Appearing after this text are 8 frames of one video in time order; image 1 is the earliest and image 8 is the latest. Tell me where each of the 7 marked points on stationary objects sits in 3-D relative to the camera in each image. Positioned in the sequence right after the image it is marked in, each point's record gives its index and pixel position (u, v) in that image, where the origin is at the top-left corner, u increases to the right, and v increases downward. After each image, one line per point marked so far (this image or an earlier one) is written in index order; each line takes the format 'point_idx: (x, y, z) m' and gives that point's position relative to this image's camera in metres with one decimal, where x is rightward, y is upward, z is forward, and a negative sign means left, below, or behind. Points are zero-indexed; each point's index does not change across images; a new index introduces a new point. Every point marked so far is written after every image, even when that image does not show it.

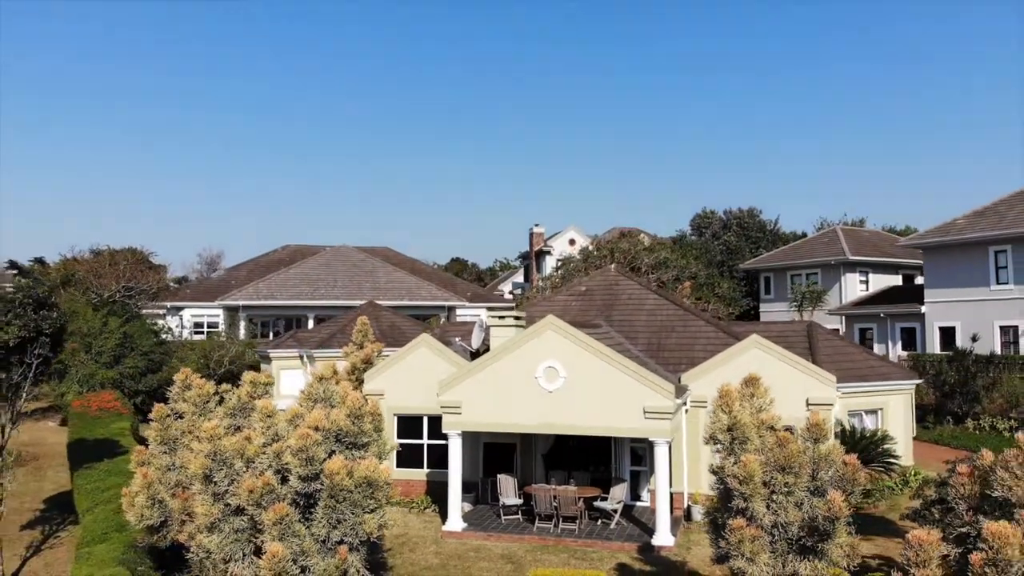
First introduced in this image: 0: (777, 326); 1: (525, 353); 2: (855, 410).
0: (+5.2, -0.8, +15.8) m
1: (+0.2, -1.0, +12.0) m
2: (+6.1, -2.1, +14.3) m
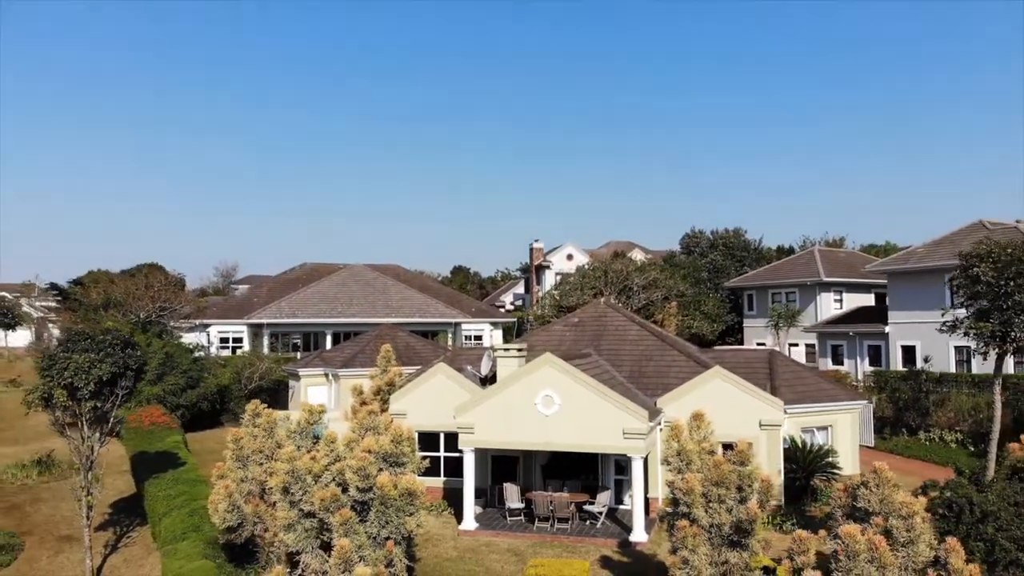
0: (+5.3, -1.6, +18.3) m
1: (+0.3, -1.7, +14.5) m
2: (+6.2, -2.8, +16.8) m
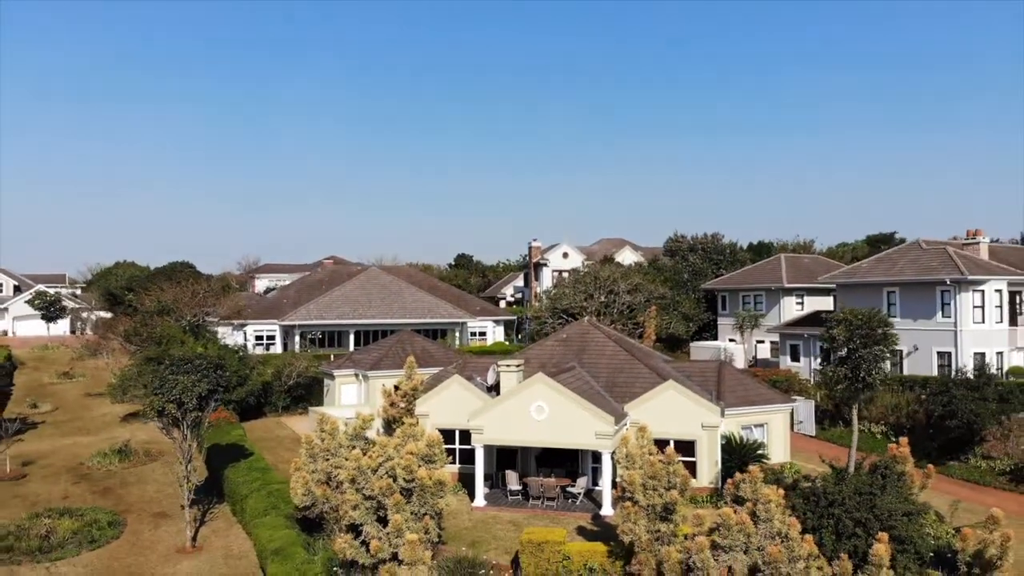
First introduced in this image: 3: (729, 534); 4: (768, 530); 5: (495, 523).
0: (+5.3, -2.2, +22.8) m
1: (+0.3, -2.5, +18.9) m
2: (+6.2, -3.5, +21.3) m
3: (+3.3, -3.8, +12.6) m
4: (+3.9, -3.7, +12.6) m
5: (-0.4, -5.2, +18.0) m
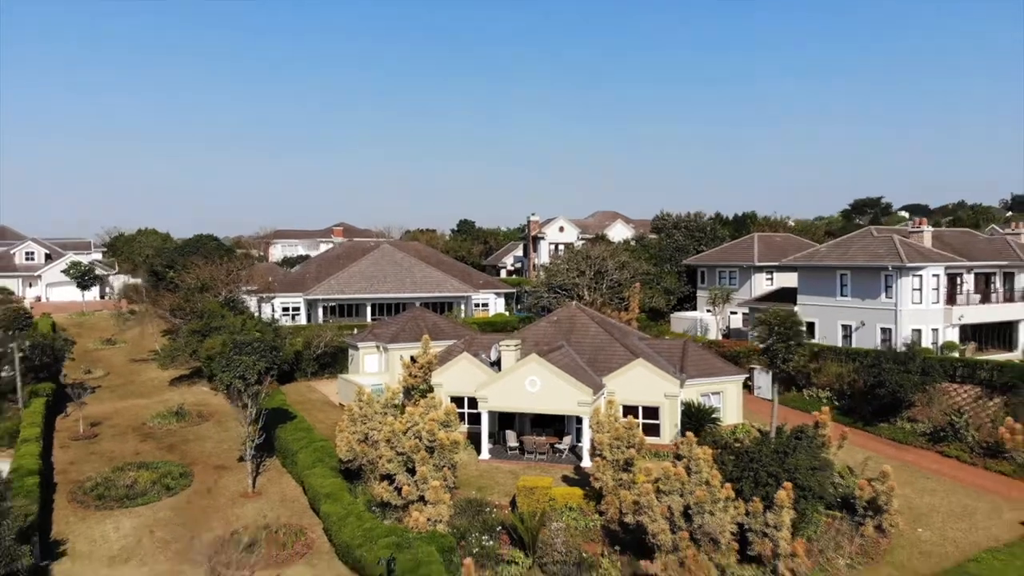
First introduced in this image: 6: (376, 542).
0: (+5.2, -1.9, +27.2) m
1: (+0.3, -2.4, +23.4) m
2: (+6.2, -3.3, +25.8) m
3: (+3.3, -4.1, +17.1) m
4: (+3.9, -4.0, +17.1) m
5: (-0.4, -5.2, +22.6) m
6: (-3.0, -5.7, +18.3) m
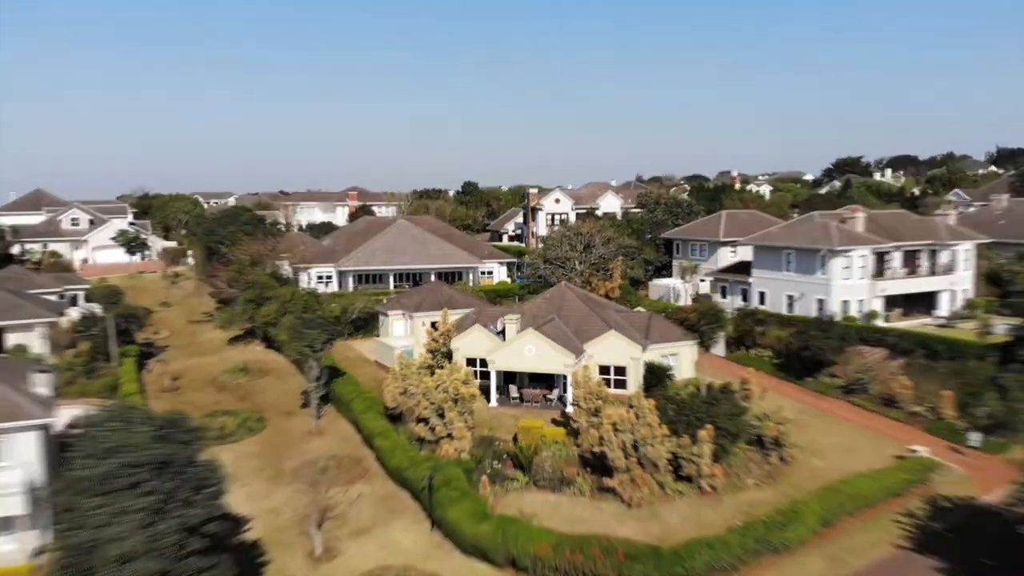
0: (+5.3, -1.2, +34.4) m
1: (+0.4, -2.0, +30.6) m
2: (+6.2, -2.7, +33.0) m
3: (+3.4, -4.1, +24.5) m
4: (+3.9, -4.0, +24.4) m
5: (-0.3, -4.8, +30.0) m
6: (-3.0, -5.6, +25.8) m
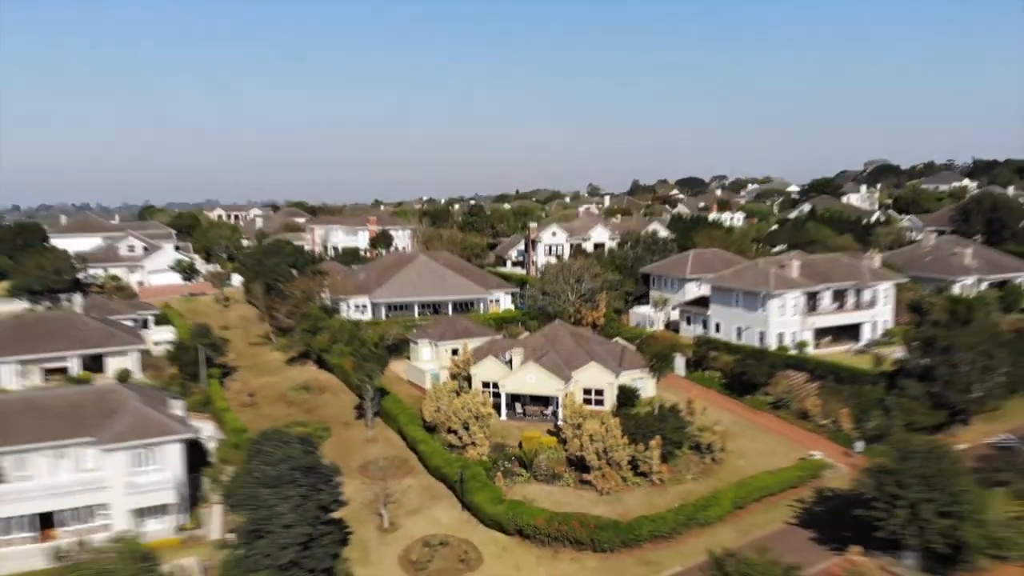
0: (+5.6, -3.4, +44.6) m
1: (+0.6, -4.2, +40.9) m
2: (+6.5, -4.9, +43.3) m
3: (+3.6, -6.4, +34.8) m
4: (+4.2, -6.3, +34.7) m
5: (-0.1, -7.0, +40.3) m
6: (-2.7, -7.9, +36.1) m
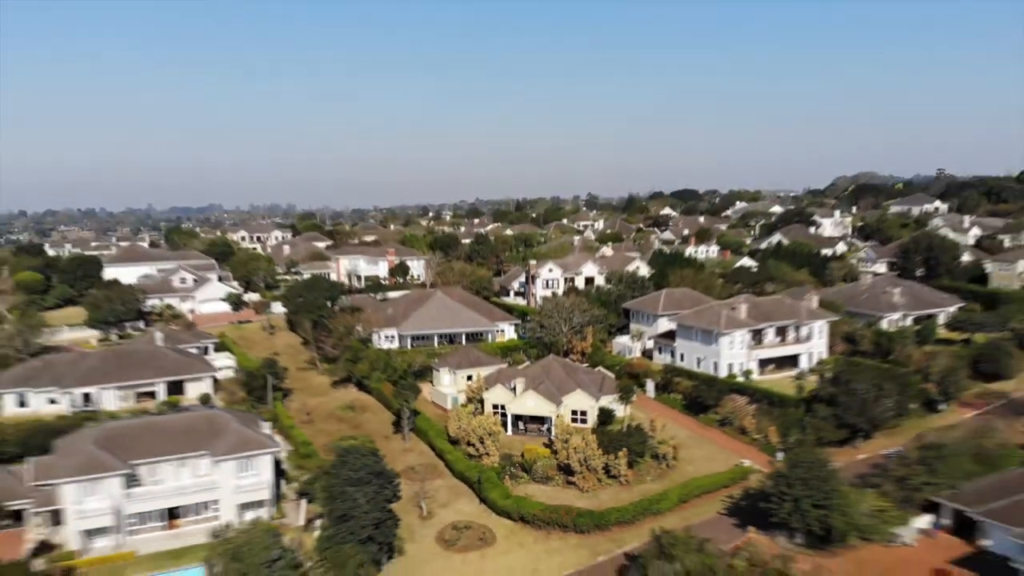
0: (+5.9, -6.4, +56.9) m
1: (+0.9, -7.2, +53.2) m
2: (+6.8, -7.9, +55.6) m
3: (+3.9, -9.4, +47.1) m
4: (+4.5, -9.3, +47.0) m
5: (+0.2, -10.0, +52.6) m
6: (-2.4, -10.9, +48.4) m
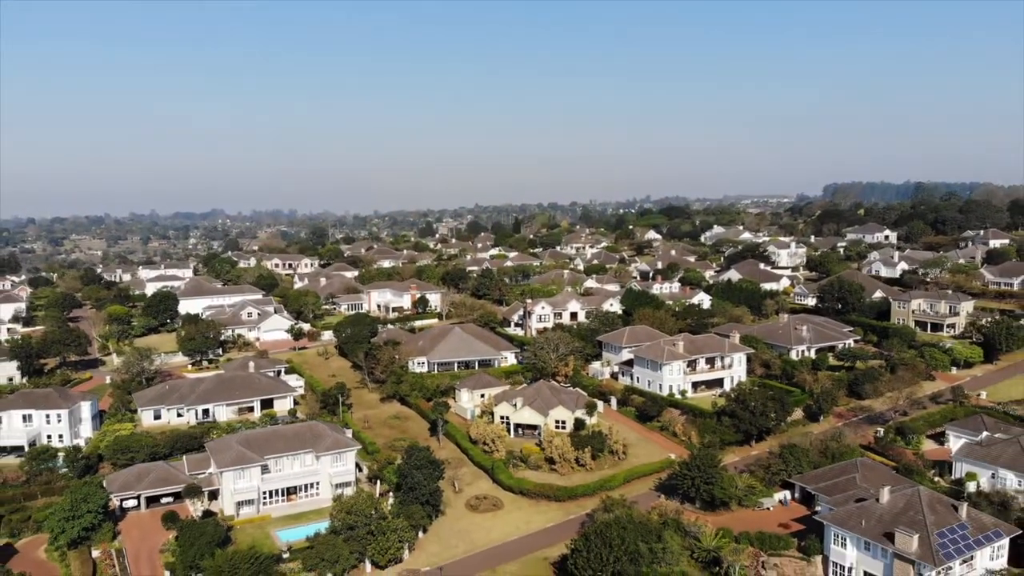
0: (+6.0, -11.0, +80.7) m
1: (+1.1, -11.8, +77.0) m
2: (+6.9, -12.5, +79.4) m
3: (+4.1, -14.0, +70.9) m
4: (+4.7, -13.9, +70.8) m
5: (+0.4, -14.6, +76.4) m
6: (-2.3, -15.5, +72.2) m
